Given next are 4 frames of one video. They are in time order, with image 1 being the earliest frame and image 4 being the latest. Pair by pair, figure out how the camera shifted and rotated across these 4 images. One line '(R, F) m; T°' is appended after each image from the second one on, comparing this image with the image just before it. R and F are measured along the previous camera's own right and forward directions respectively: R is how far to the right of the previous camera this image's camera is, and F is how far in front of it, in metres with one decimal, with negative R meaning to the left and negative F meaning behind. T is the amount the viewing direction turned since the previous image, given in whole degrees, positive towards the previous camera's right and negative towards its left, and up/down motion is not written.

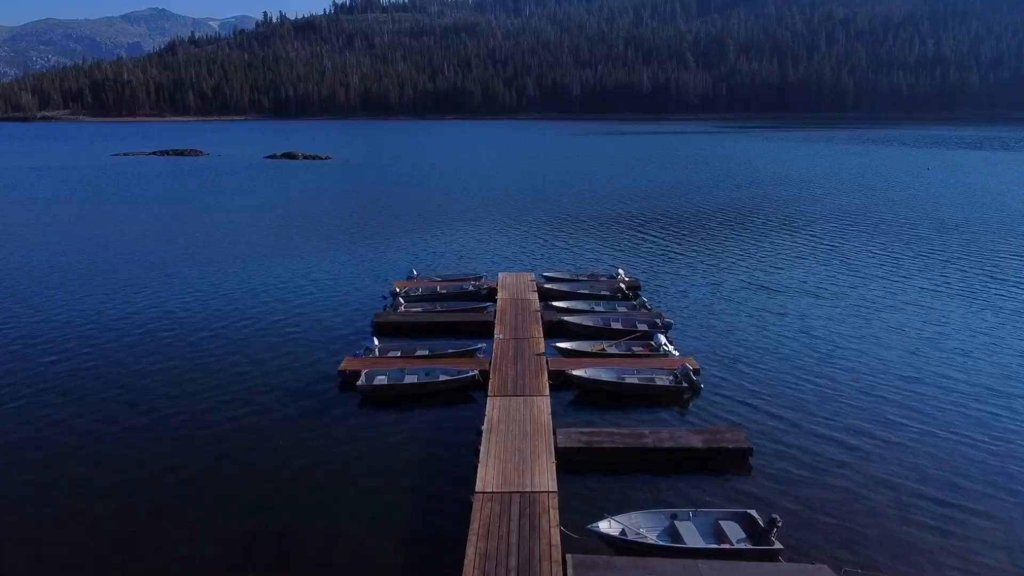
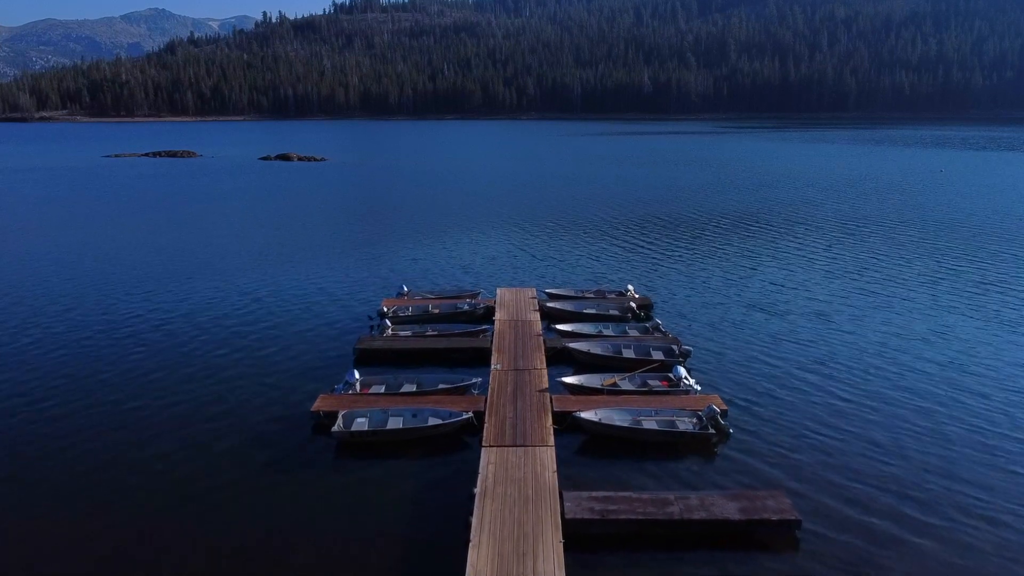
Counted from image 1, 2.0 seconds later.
(0.0, +2.0) m; 0°
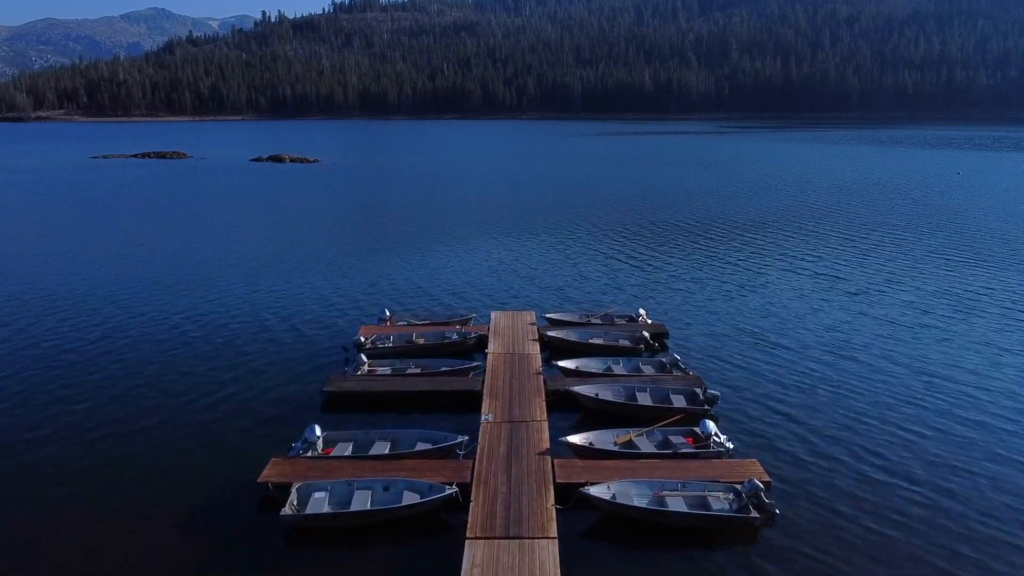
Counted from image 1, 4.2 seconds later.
(+0.1, +2.5) m; 0°
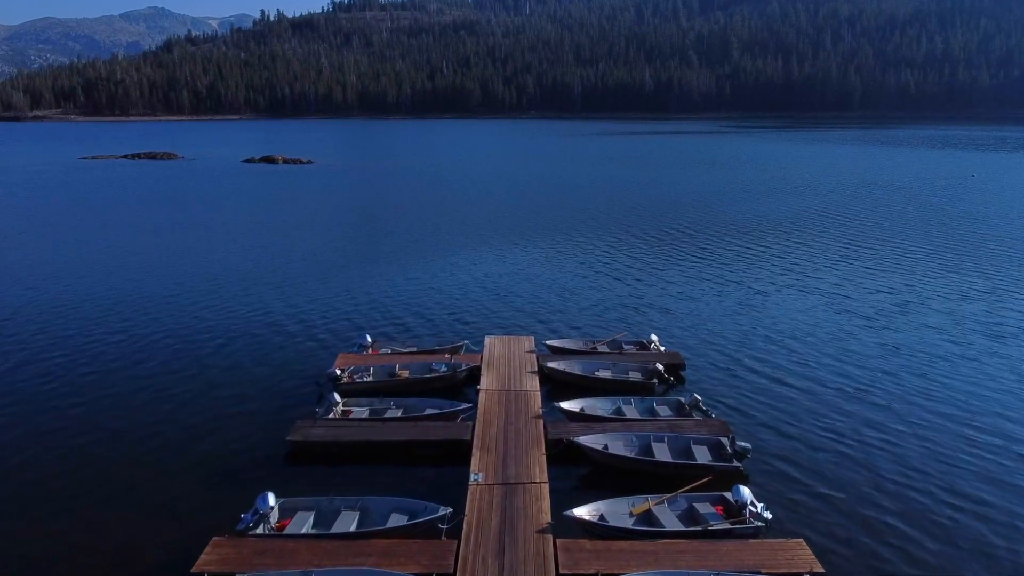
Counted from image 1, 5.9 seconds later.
(+0.1, +2.1) m; 0°
